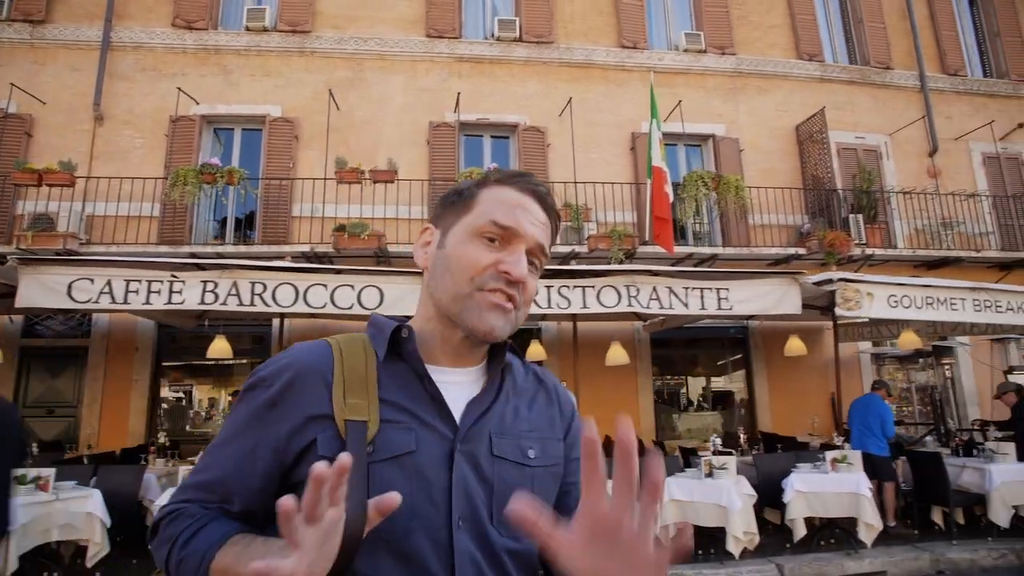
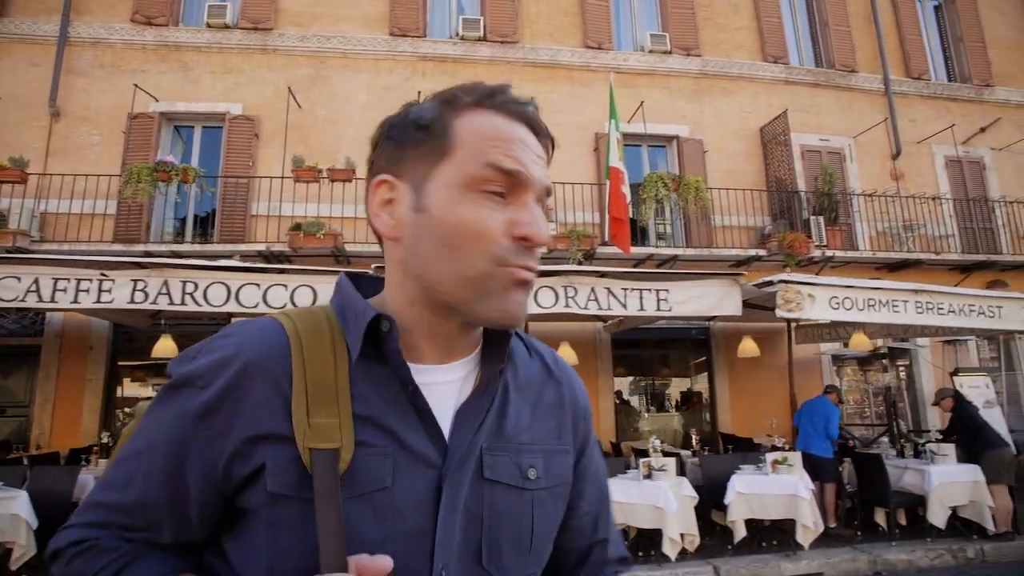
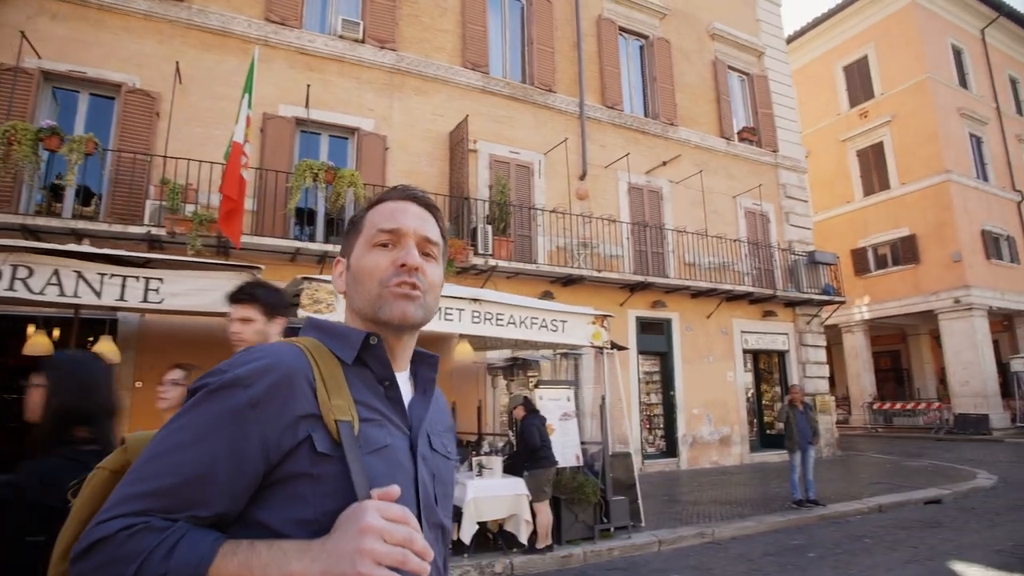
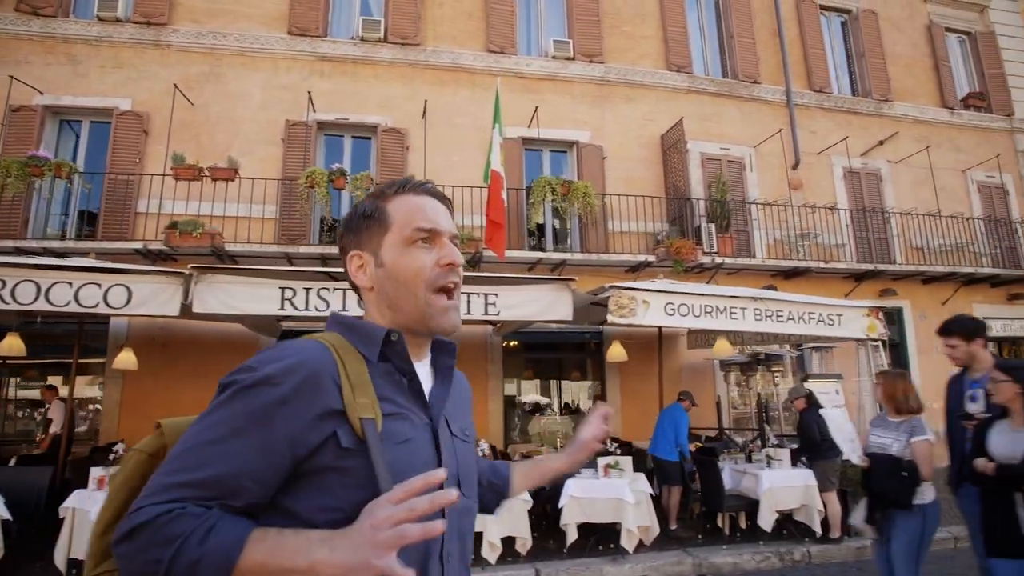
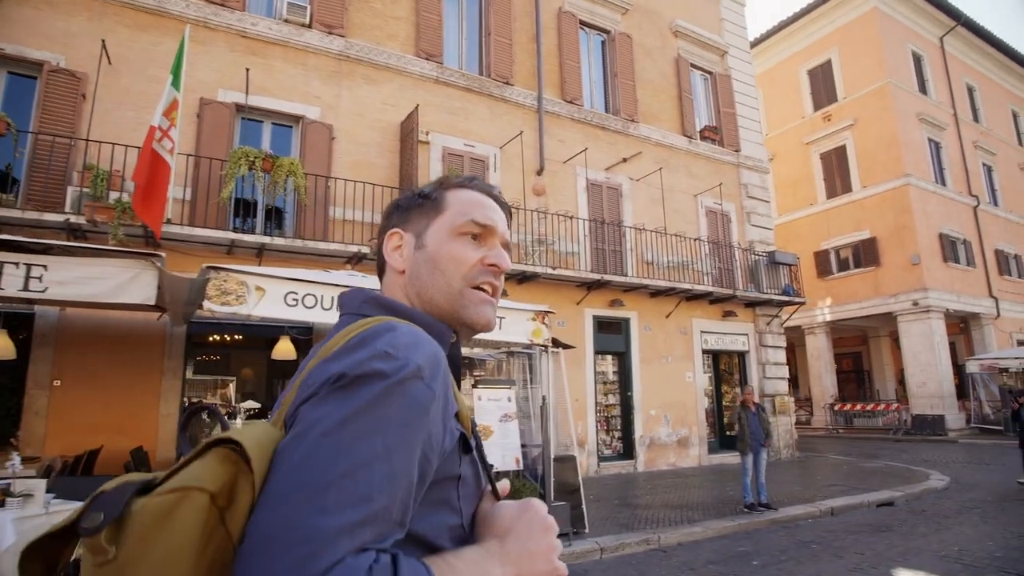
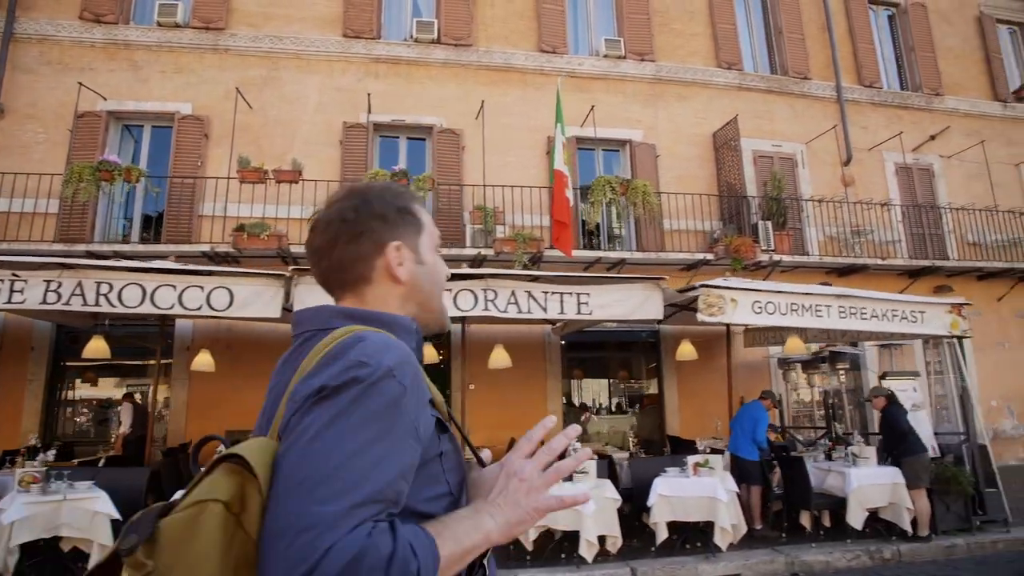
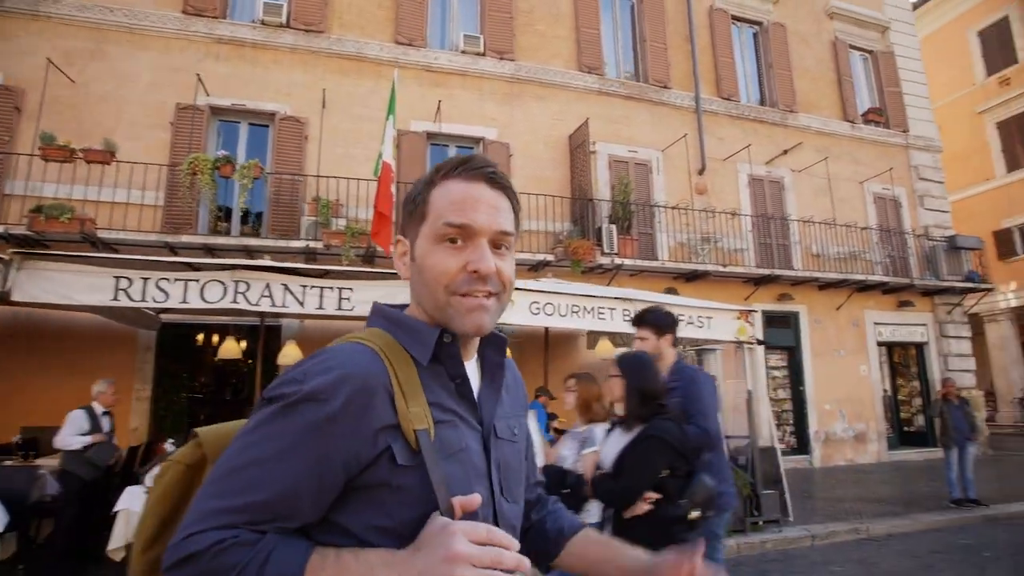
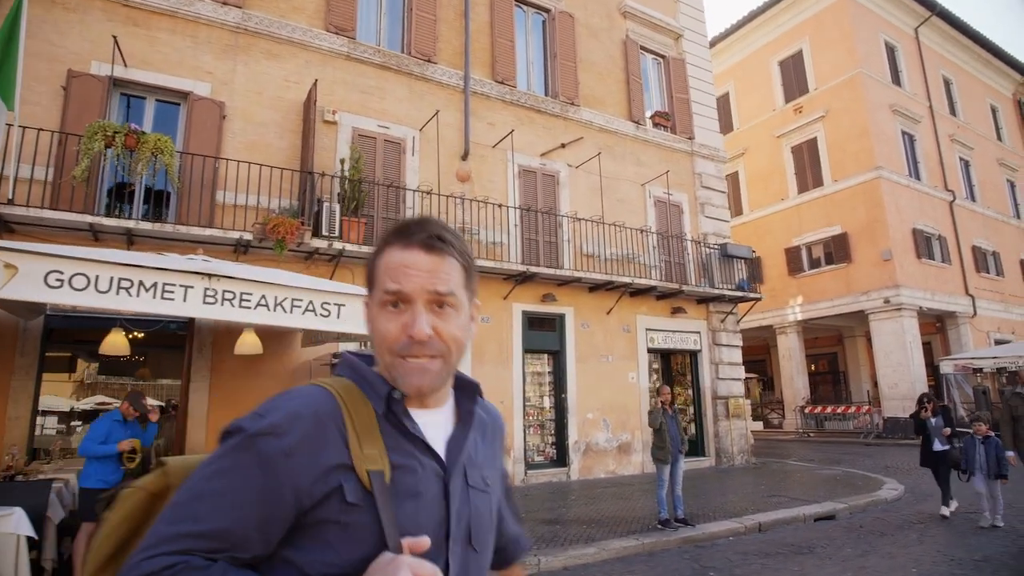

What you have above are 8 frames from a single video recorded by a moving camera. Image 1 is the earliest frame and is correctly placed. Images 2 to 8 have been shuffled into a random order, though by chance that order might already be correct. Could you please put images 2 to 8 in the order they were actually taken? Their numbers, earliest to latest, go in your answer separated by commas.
2, 6, 4, 7, 3, 5, 8
